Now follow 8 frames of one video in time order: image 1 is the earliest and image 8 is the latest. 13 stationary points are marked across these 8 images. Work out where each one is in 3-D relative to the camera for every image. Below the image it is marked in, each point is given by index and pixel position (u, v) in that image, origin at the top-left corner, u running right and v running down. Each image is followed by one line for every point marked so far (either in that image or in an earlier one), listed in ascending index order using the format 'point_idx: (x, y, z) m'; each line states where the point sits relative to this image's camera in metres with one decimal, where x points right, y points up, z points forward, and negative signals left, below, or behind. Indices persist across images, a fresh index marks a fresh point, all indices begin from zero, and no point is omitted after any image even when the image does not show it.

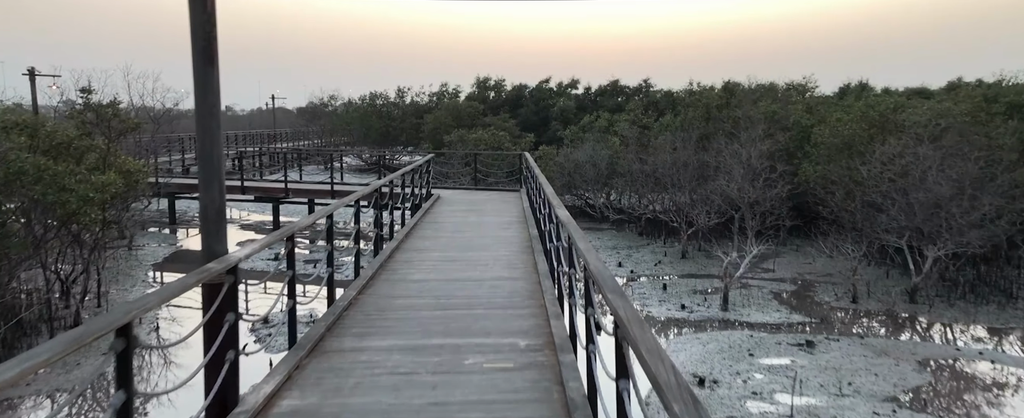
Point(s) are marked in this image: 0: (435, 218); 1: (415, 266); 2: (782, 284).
0: (-1.5, -0.2, +11.7) m
1: (-1.2, -0.7, +7.8) m
2: (+7.4, -2.2, +15.9) m
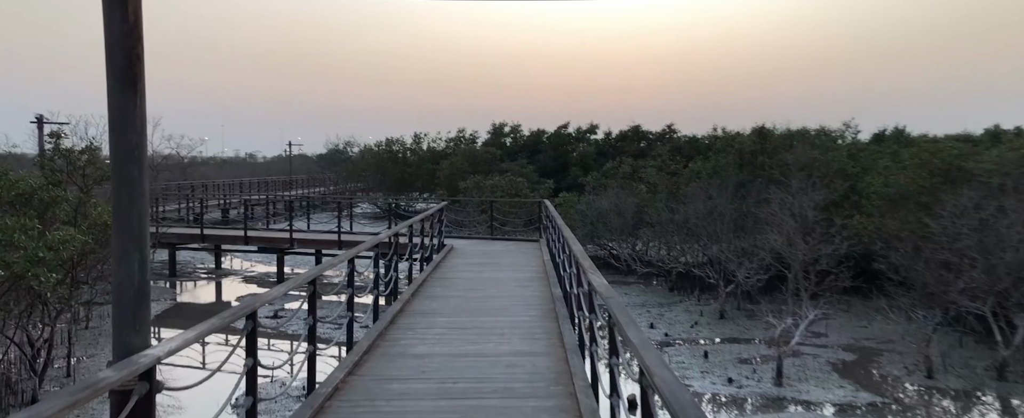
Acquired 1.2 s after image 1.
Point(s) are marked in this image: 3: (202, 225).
0: (-1.1, -1.1, +10.6) m
1: (-1.0, -1.4, +6.6) m
2: (+7.8, -3.5, +14.4) m
3: (-7.4, -0.4, +14.4) m
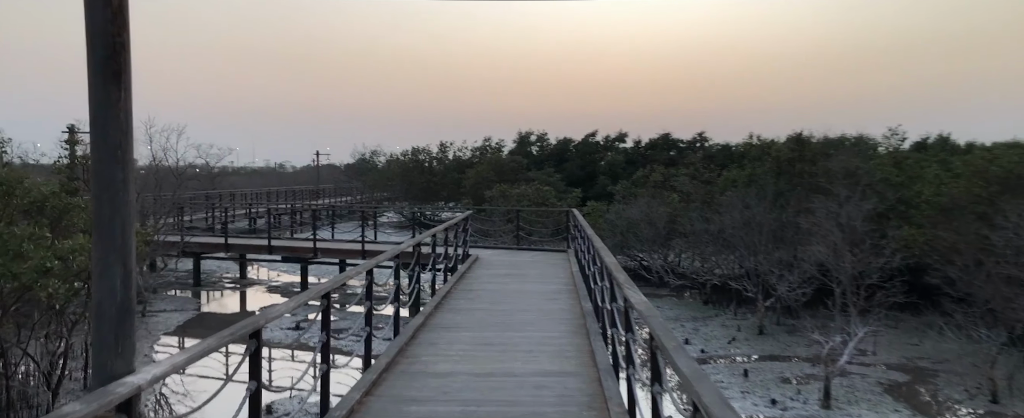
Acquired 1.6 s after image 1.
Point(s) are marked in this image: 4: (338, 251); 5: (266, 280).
0: (-0.7, -1.3, +10.2) m
1: (-0.7, -1.5, +6.3) m
2: (+8.5, -3.7, +13.6) m
3: (-6.8, -0.6, +14.3) m
4: (-4.0, -1.0, +13.9) m
5: (-6.7, -2.0, +16.5) m
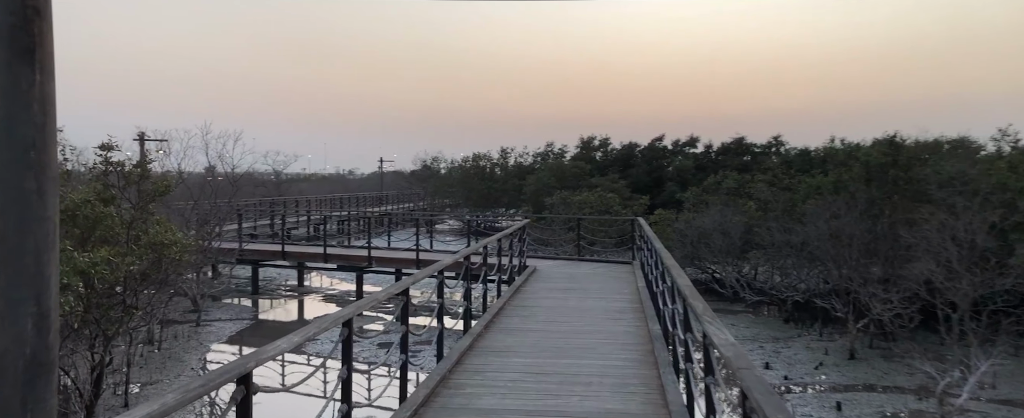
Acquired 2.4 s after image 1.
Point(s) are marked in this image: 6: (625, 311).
0: (+0.2, -1.4, +9.5) m
1: (-0.2, -1.6, +5.5) m
2: (+9.7, -3.9, +11.9) m
3: (-5.4, -0.7, +14.1) m
4: (-2.7, -1.2, +13.4) m
5: (-5.1, -2.2, +16.4) m
6: (+1.7, -1.5, +8.8) m
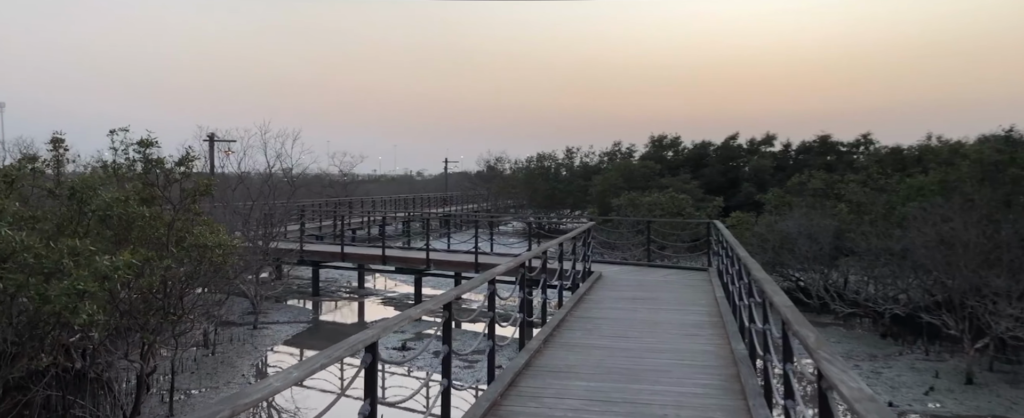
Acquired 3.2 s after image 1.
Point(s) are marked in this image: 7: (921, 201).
0: (+1.2, -1.4, +8.7) m
1: (+0.3, -1.6, +4.8) m
2: (+10.8, -4.0, +10.0) m
3: (-3.9, -0.8, +13.9) m
4: (-1.3, -1.2, +12.9) m
5: (-3.4, -2.2, +16.1) m
6: (+2.5, -1.5, +7.8) m
7: (+9.9, +0.2, +14.6) m
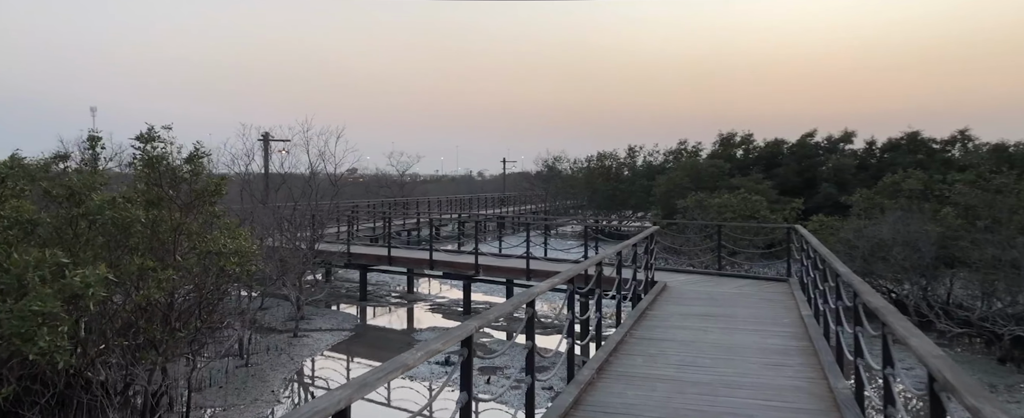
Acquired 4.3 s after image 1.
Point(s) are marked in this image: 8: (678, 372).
0: (+1.8, -1.5, +7.6) m
1: (+0.5, -1.6, +3.8) m
2: (+11.5, -4.0, +7.9) m
3: (-2.7, -0.8, +13.3) m
4: (-0.2, -1.2, +12.0) m
5: (-2.0, -2.2, +15.4) m
6: (+3.0, -1.6, +6.6) m
7: (+11.1, +0.1, +12.6) m
8: (+1.6, -1.6, +5.8) m
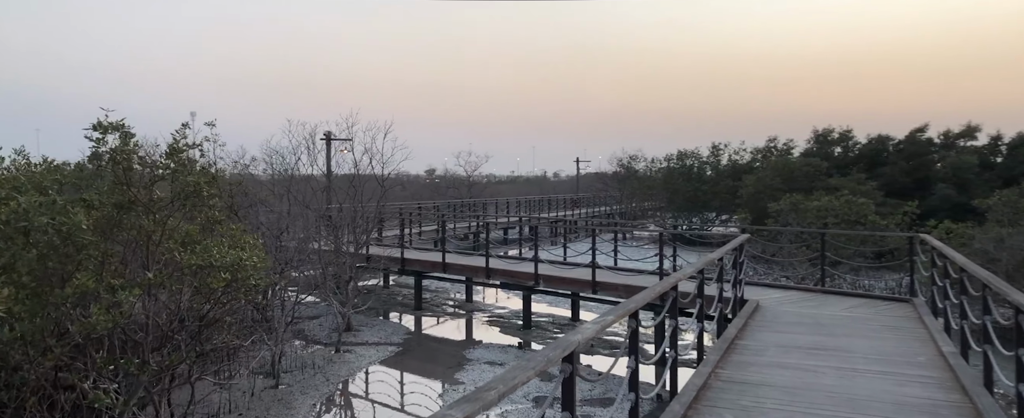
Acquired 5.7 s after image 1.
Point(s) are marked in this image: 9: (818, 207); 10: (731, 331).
0: (+2.4, -1.6, +6.0) m
1: (+0.6, -1.7, +2.4) m
2: (+12.0, -4.2, +5.1) m
3: (-1.4, -0.8, +12.3) m
4: (+0.9, -1.3, +10.7) m
5: (-0.4, -2.3, +14.3) m
6: (+3.5, -1.6, +4.9) m
7: (+12.2, 0.0, +9.8) m
8: (+1.9, -1.6, +4.3) m
9: (+8.4, 0.0, +16.6) m
10: (+2.6, -1.5, +7.2) m
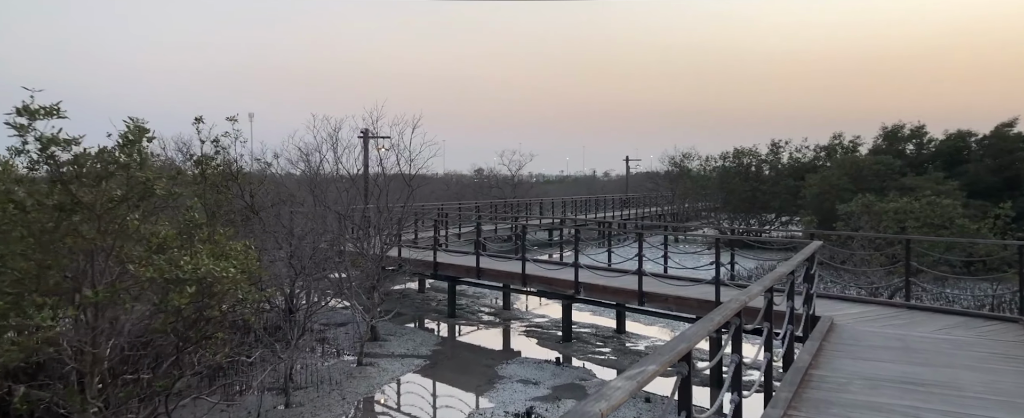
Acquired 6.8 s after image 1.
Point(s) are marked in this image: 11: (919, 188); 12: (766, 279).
0: (+2.6, -1.6, +4.9) m
1: (+0.6, -1.7, +1.5) m
2: (+12.1, -4.2, +3.2) m
3: (-0.7, -0.9, +11.4) m
4: (+1.5, -1.3, +9.7) m
5: (+0.5, -2.3, +13.4) m
6: (+3.6, -1.7, +3.7) m
7: (+12.7, -0.1, +7.9) m
8: (+2.0, -1.7, +3.2) m
9: (+9.5, 0.0, +15.0) m
10: (+2.9, -1.5, +6.1) m
11: (+13.1, +0.7, +19.3) m
12: (+1.9, -0.7, +5.0) m
